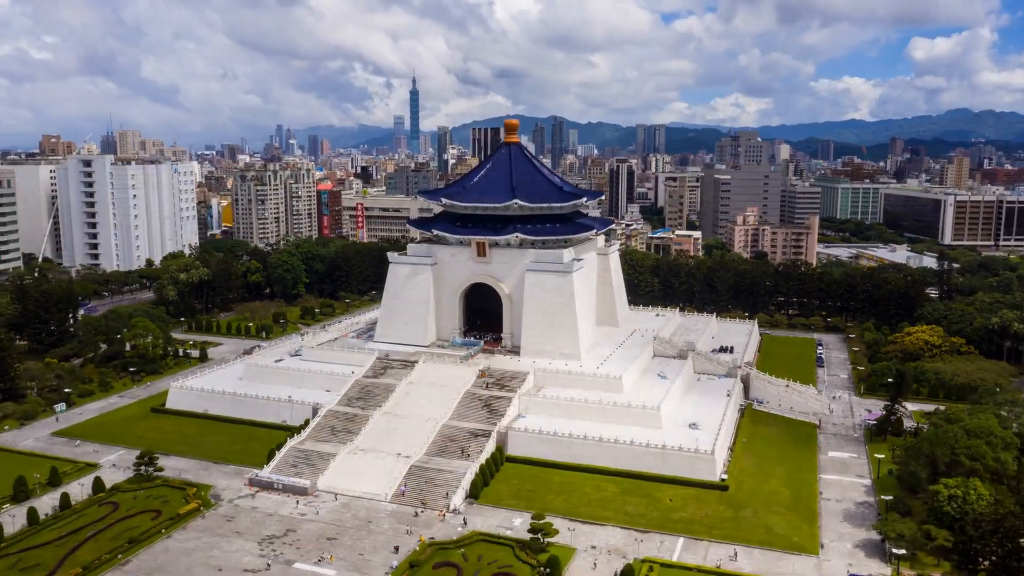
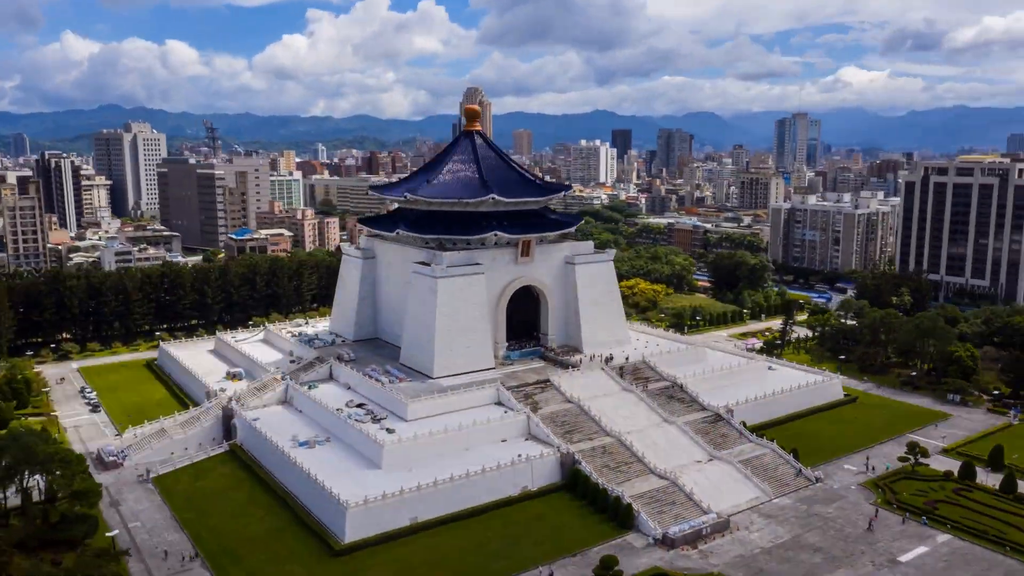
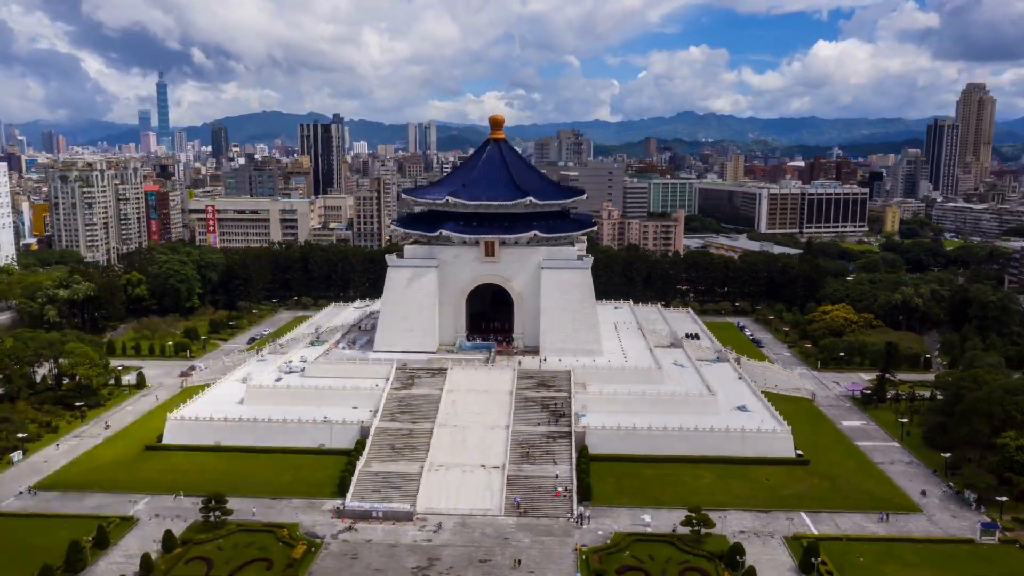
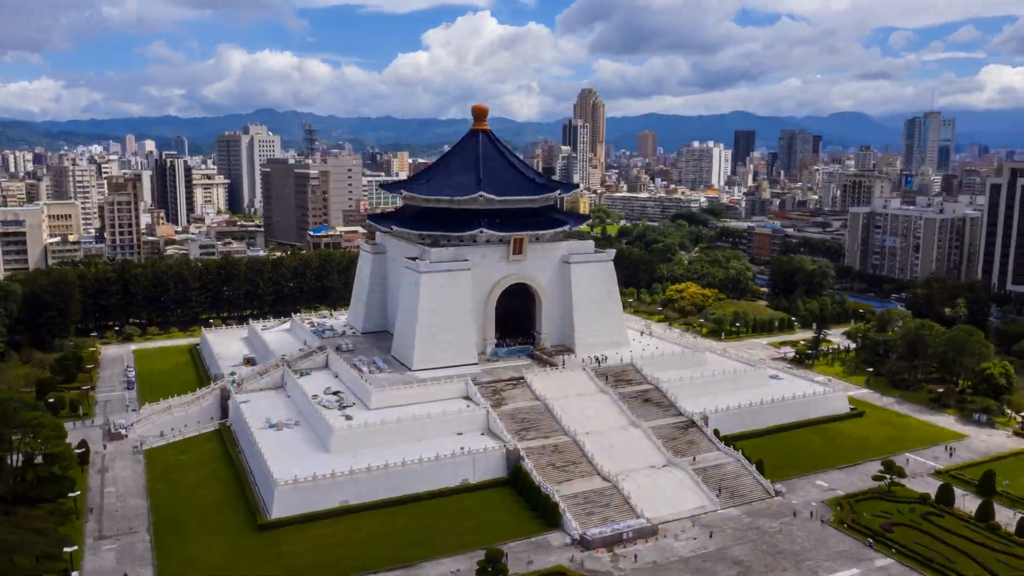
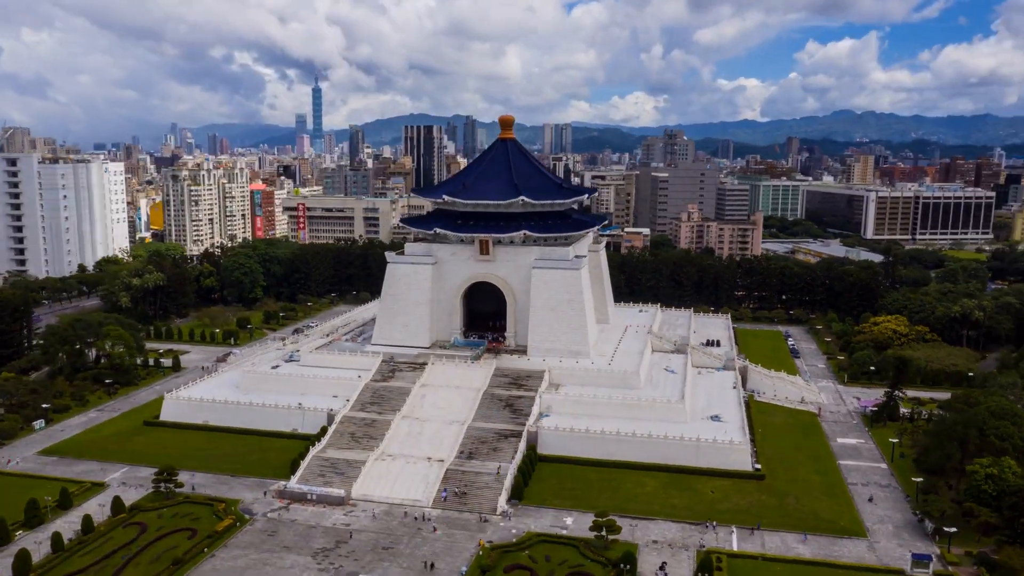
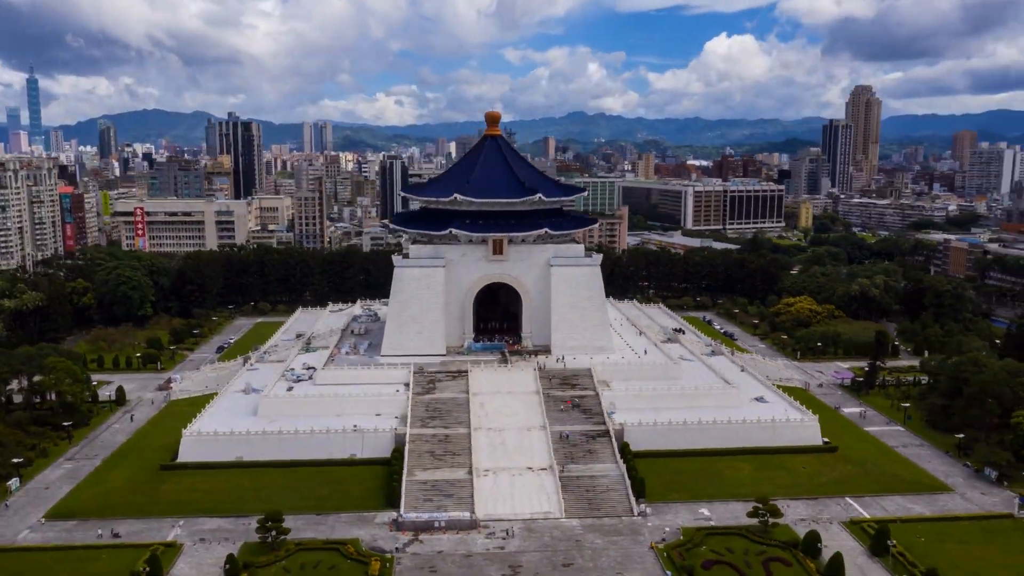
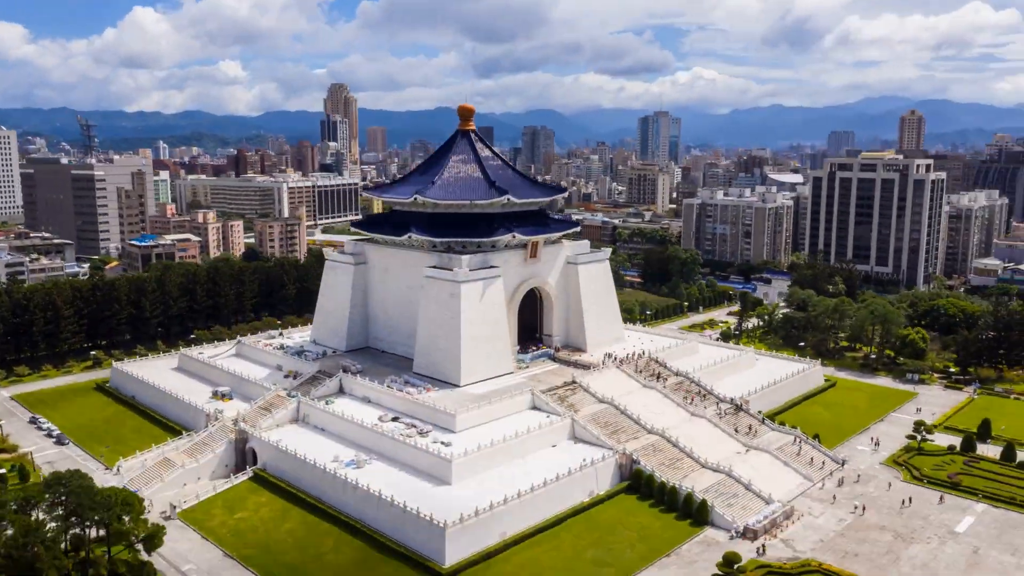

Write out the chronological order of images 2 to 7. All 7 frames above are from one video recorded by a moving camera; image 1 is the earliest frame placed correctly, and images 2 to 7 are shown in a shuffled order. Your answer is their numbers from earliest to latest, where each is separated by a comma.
5, 3, 6, 4, 2, 7
